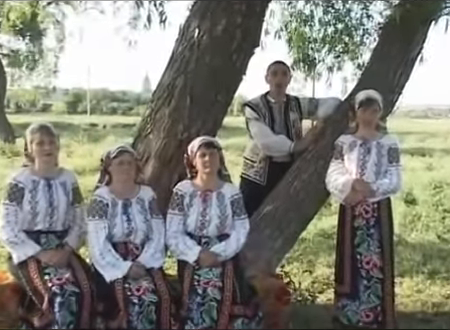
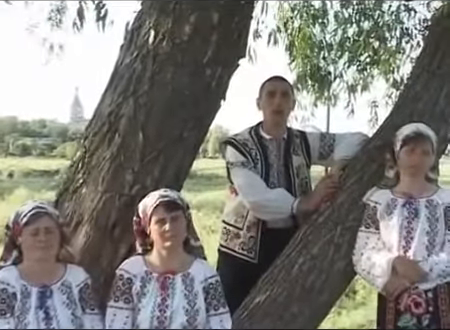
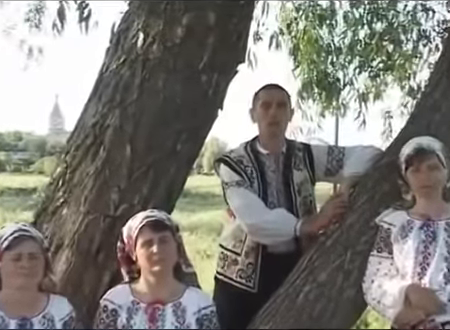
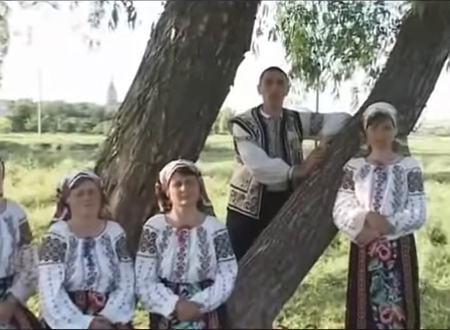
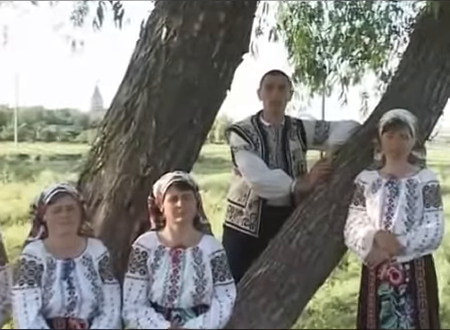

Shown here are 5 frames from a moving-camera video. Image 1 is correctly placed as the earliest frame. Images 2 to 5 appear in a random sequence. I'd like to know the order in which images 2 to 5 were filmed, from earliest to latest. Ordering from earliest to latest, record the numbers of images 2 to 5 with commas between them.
4, 5, 2, 3
